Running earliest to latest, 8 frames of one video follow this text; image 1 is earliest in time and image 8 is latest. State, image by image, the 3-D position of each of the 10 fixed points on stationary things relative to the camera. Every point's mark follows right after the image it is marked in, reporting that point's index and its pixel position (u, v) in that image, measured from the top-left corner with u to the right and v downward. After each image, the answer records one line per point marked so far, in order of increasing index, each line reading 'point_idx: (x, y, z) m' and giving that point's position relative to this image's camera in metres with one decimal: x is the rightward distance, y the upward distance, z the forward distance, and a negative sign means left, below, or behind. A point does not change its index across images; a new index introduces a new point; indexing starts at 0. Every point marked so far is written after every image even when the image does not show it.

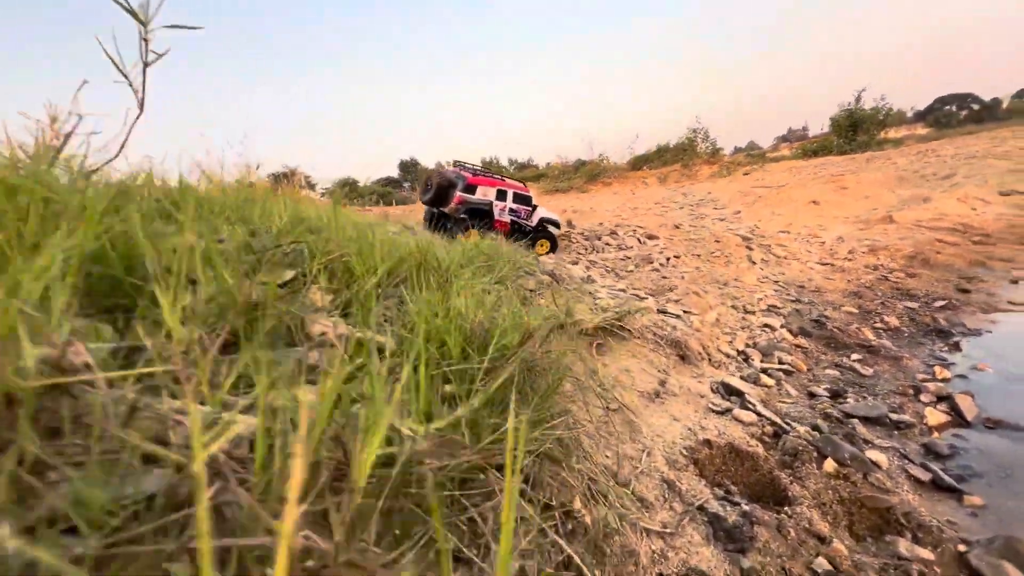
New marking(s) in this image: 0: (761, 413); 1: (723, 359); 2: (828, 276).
0: (+2.2, -1.1, +4.2) m
1: (+2.4, -0.8, +5.3) m
2: (+5.9, +0.2, +8.7) m
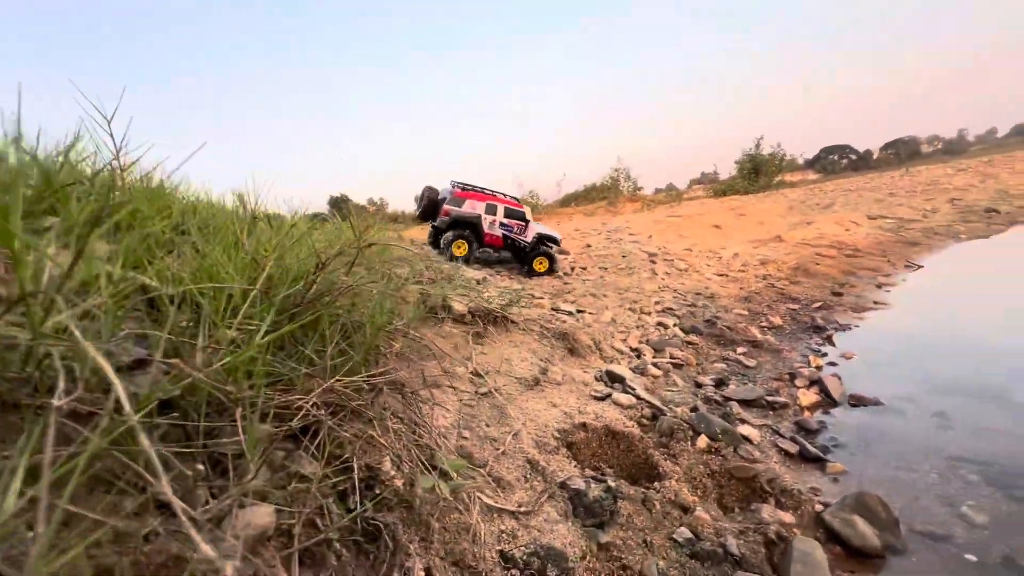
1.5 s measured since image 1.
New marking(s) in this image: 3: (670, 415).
0: (+1.1, -0.9, +4.1) m
1: (+1.1, -0.7, +5.3) m
2: (+4.1, 0.0, +9.2) m
3: (+1.3, -1.1, +3.9) m
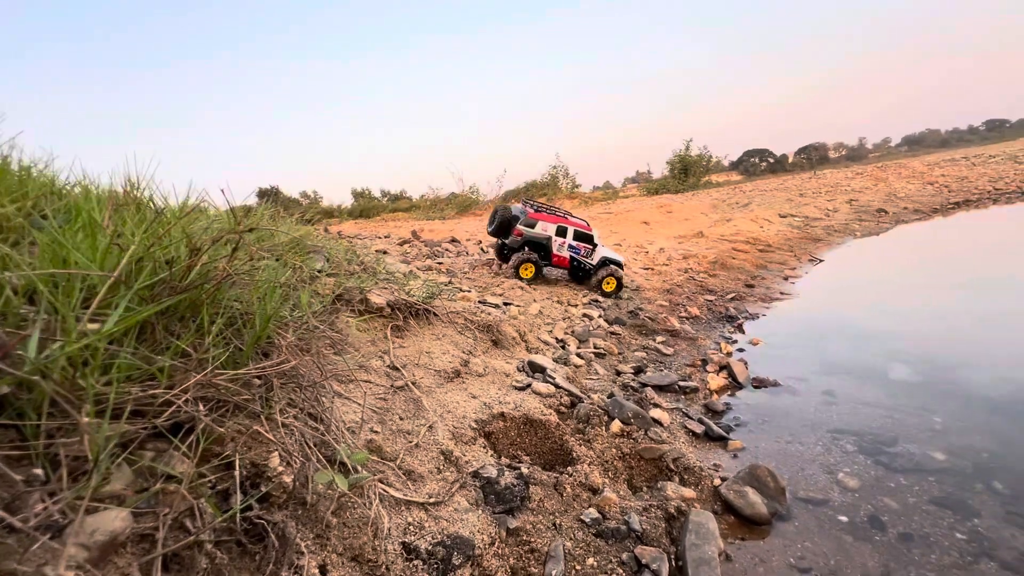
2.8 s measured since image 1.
0: (+0.4, -0.9, +4.2) m
1: (+0.3, -0.6, +5.3) m
2: (+2.8, +0.2, +9.6) m
3: (+0.6, -1.0, +4.1) m
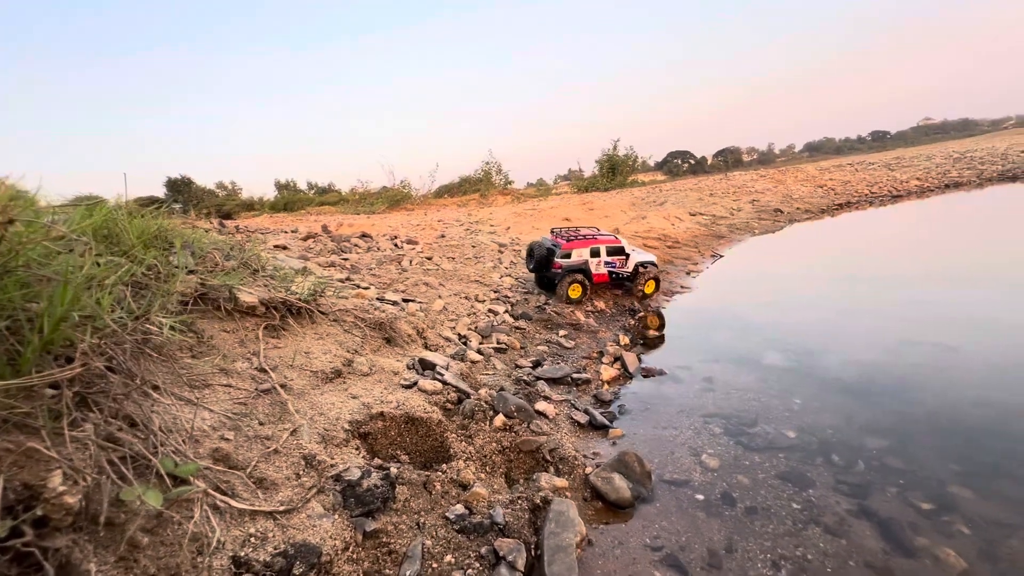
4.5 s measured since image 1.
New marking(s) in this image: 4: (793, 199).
0: (-0.6, -0.8, +4.2) m
1: (-0.8, -0.6, +5.3) m
2: (+1.0, +0.3, +9.9) m
3: (-0.3, -0.9, +4.1) m
4: (+11.7, +3.7, +19.6) m
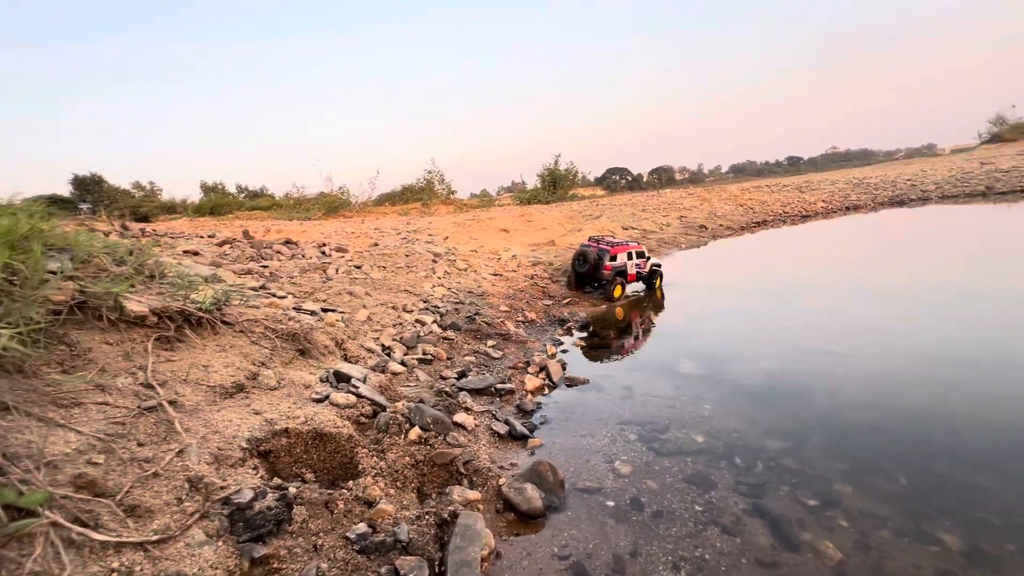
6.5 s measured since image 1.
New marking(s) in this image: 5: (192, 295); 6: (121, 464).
0: (-1.3, -0.9, +4.0) m
1: (-1.7, -0.7, +5.1) m
2: (-0.4, +0.1, +9.9) m
3: (-1.0, -1.0, +3.9) m
4: (+9.1, +3.2, +20.9) m
5: (-2.7, -0.1, +4.0) m
6: (-2.1, -0.9, +2.5) m
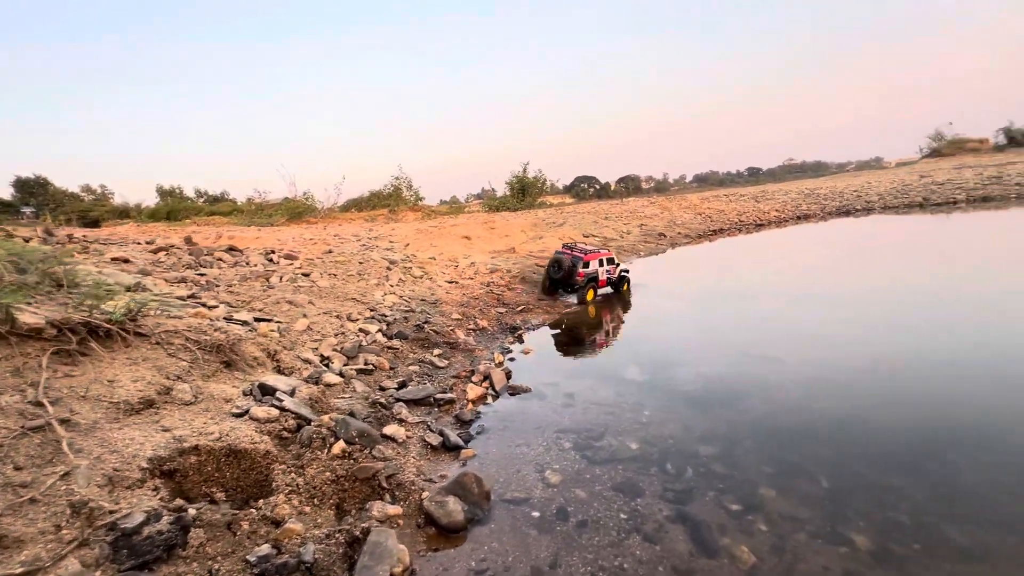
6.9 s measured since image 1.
0: (-1.9, -1.0, +3.9) m
1: (-2.3, -0.8, +4.9) m
2: (-1.3, -0.1, +9.8) m
3: (-1.6, -1.1, +3.8) m
4: (+7.5, +2.9, +21.4) m
5: (-3.3, -0.2, +3.8) m
6: (-2.6, -1.0, +2.3) m
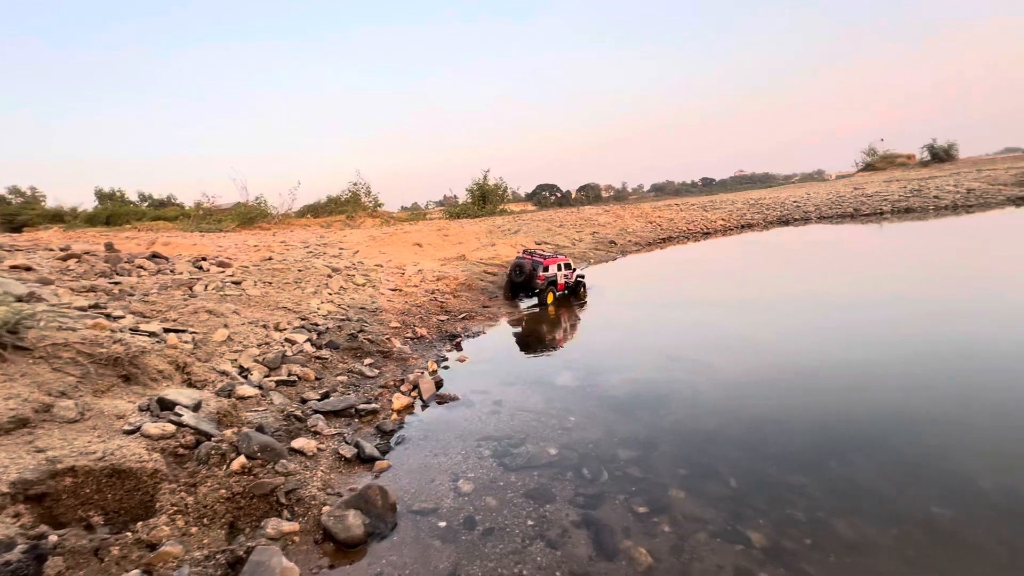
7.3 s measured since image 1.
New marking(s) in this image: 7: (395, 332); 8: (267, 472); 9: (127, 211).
0: (-2.5, -1.1, +3.7) m
1: (-3.1, -0.9, +4.7) m
2: (-2.5, -0.2, +9.6) m
3: (-2.3, -1.2, +3.6) m
4: (+5.3, +2.6, +22.0) m
5: (-4.0, -0.2, +3.5) m
6: (-3.1, -1.0, +2.1) m
7: (-1.9, -0.7, +7.8) m
8: (-1.8, -1.4, +3.5) m
9: (-13.9, +2.6, +16.2) m
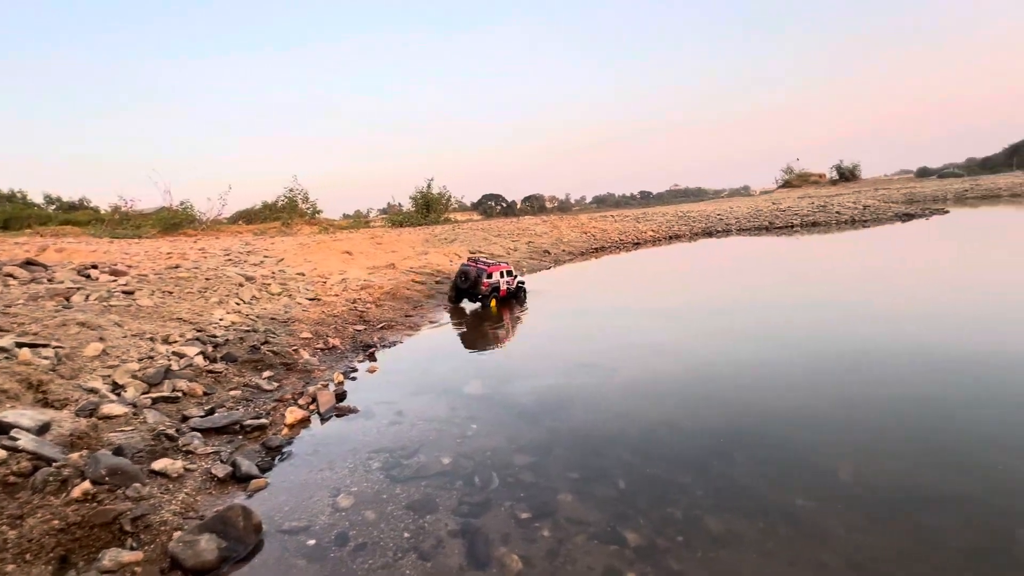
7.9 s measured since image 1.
0: (-3.4, -1.1, +3.3) m
1: (-4.1, -1.0, +4.3) m
2: (-4.0, -0.4, +9.3) m
3: (-3.2, -1.2, +3.3) m
4: (+2.4, +2.2, +22.4) m
5: (-4.9, -0.3, +3.0) m
6: (-3.9, -1.1, +1.7) m
7: (-3.3, -0.9, +7.5) m
8: (-2.7, -1.4, +3.2) m
9: (-16.1, +2.3, +14.5) m
